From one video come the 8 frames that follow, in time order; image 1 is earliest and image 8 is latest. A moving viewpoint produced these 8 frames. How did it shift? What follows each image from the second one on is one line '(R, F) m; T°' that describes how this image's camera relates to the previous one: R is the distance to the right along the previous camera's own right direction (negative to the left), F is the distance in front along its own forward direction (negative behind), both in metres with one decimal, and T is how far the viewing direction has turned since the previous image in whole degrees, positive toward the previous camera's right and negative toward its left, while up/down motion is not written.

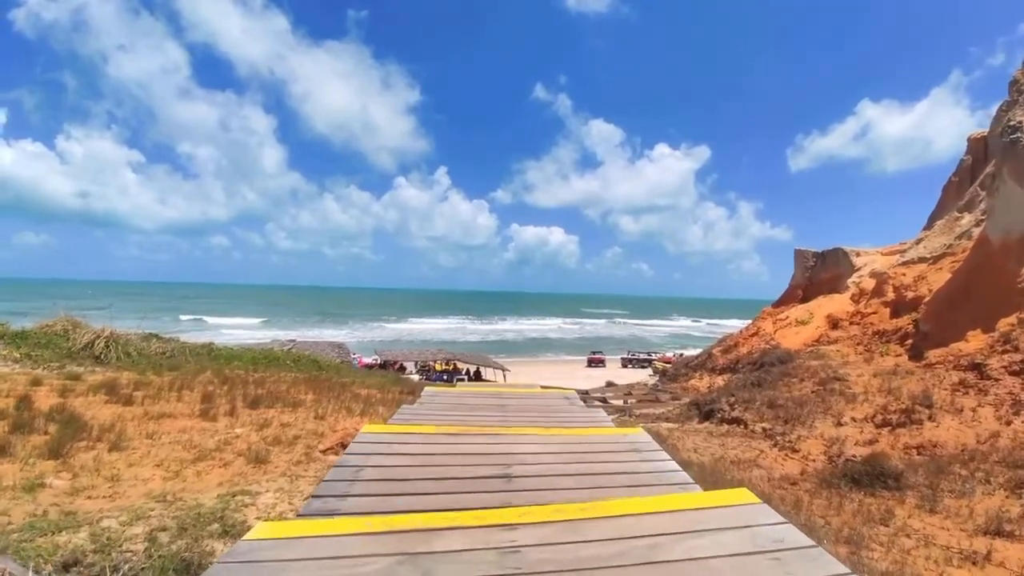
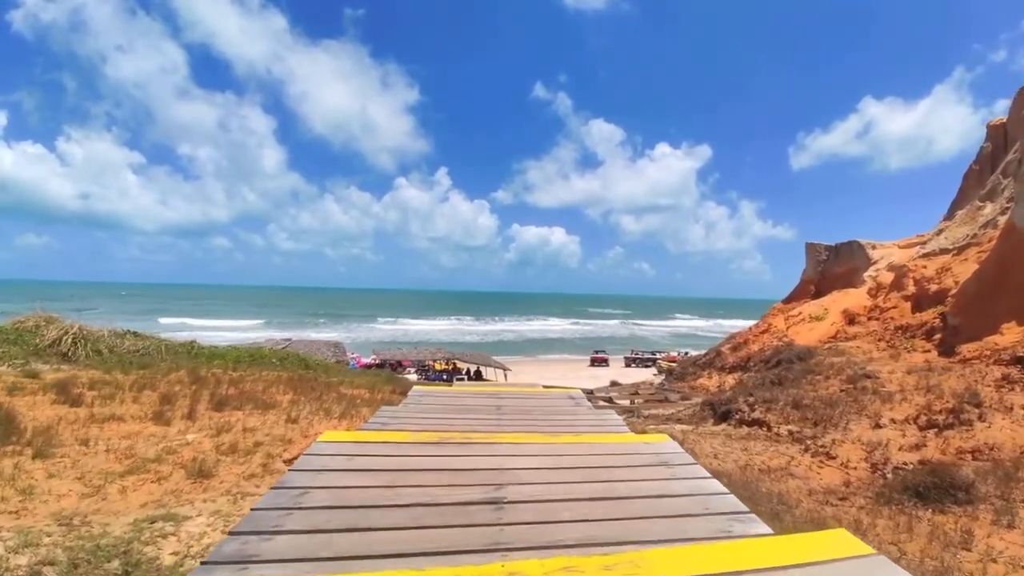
(0.0, +1.0) m; 0°
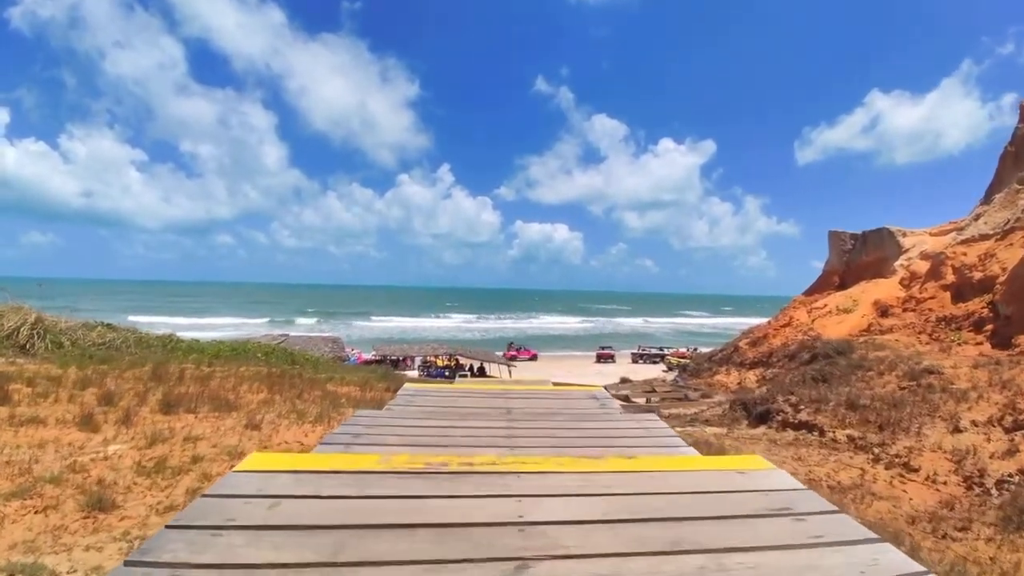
(-0.1, +1.4) m; 0°
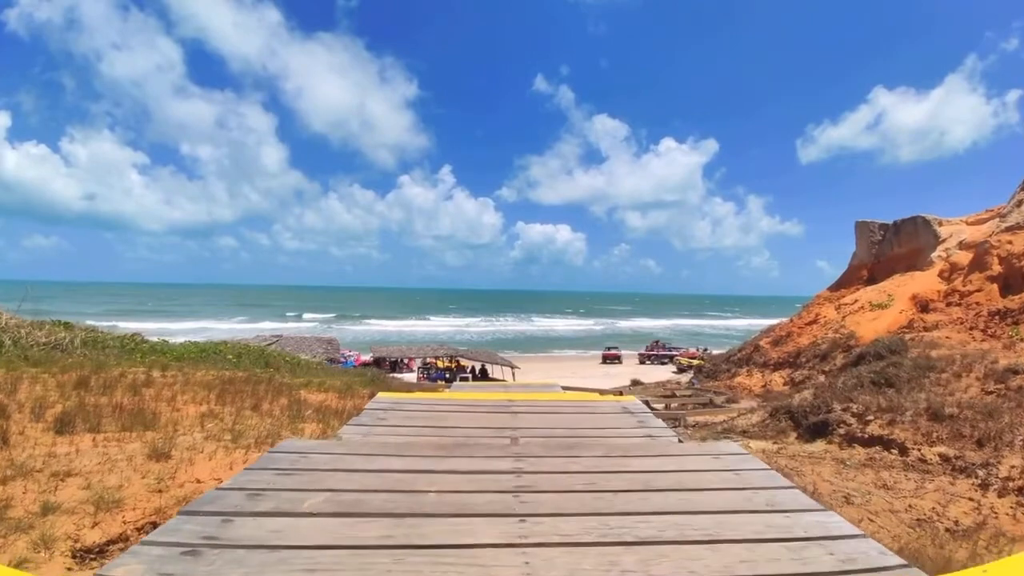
(0.0, +1.6) m; 0°
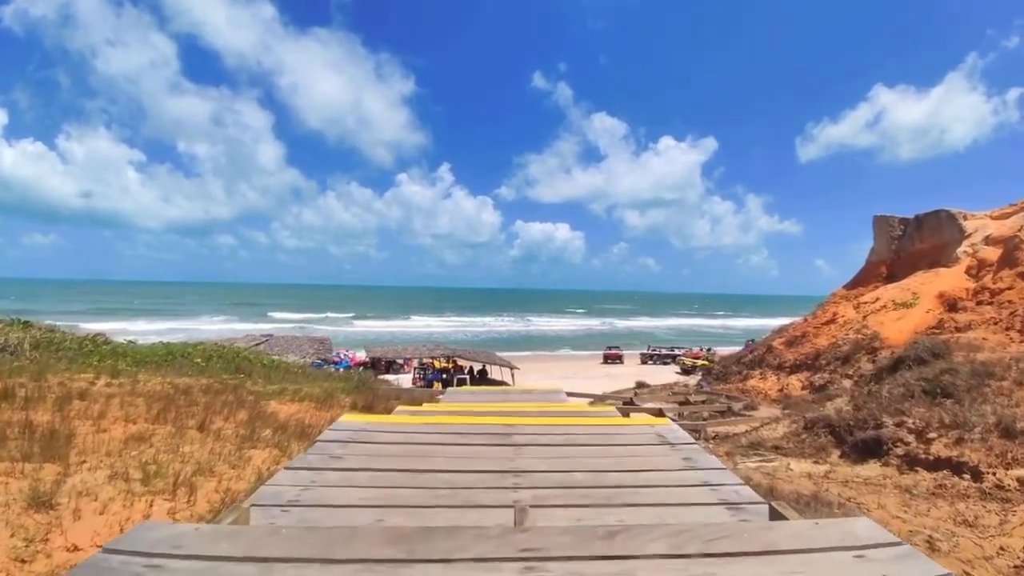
(0.0, +1.1) m; 0°
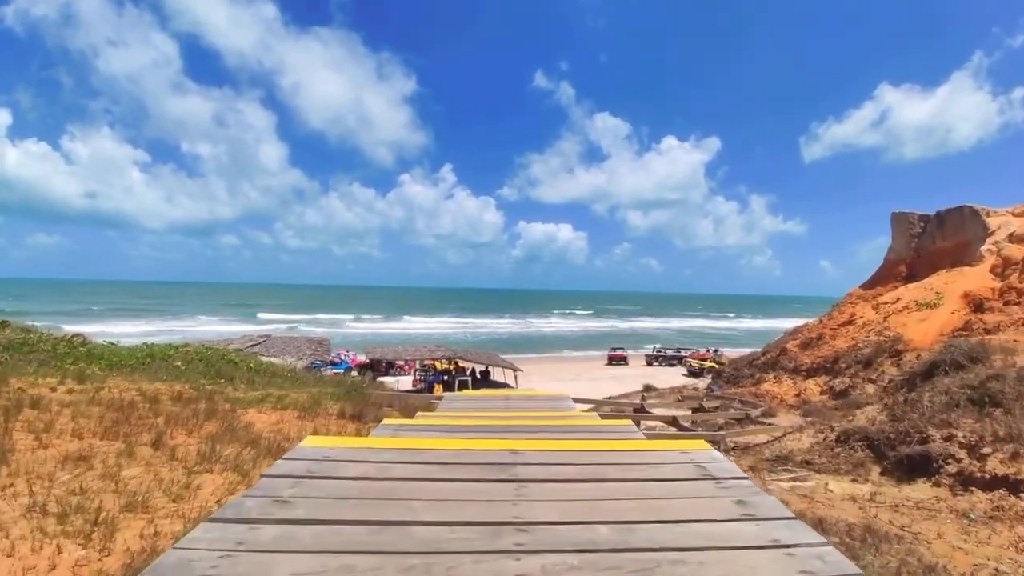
(0.0, +0.7) m; 0°
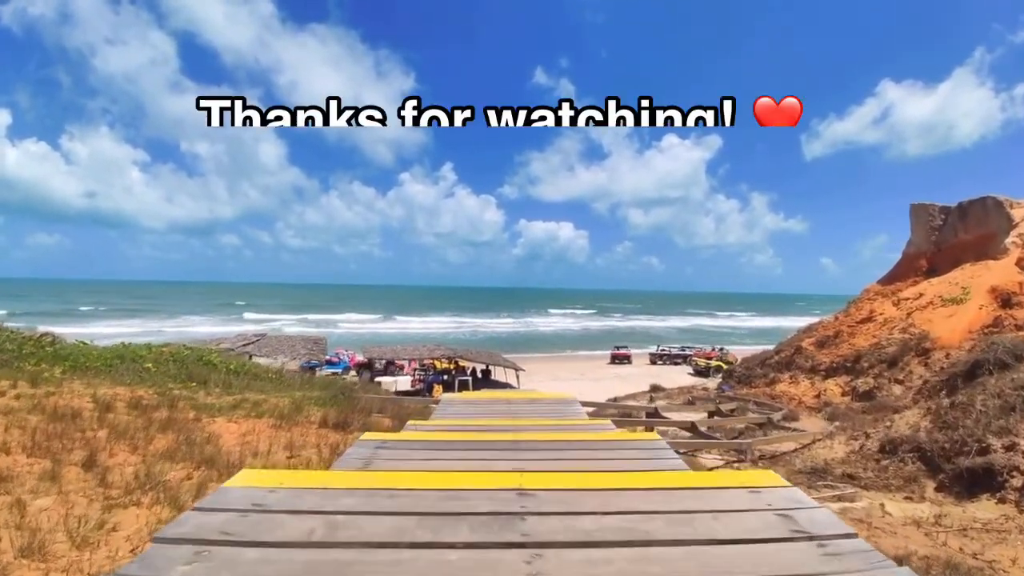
(0.0, +0.9) m; 0°
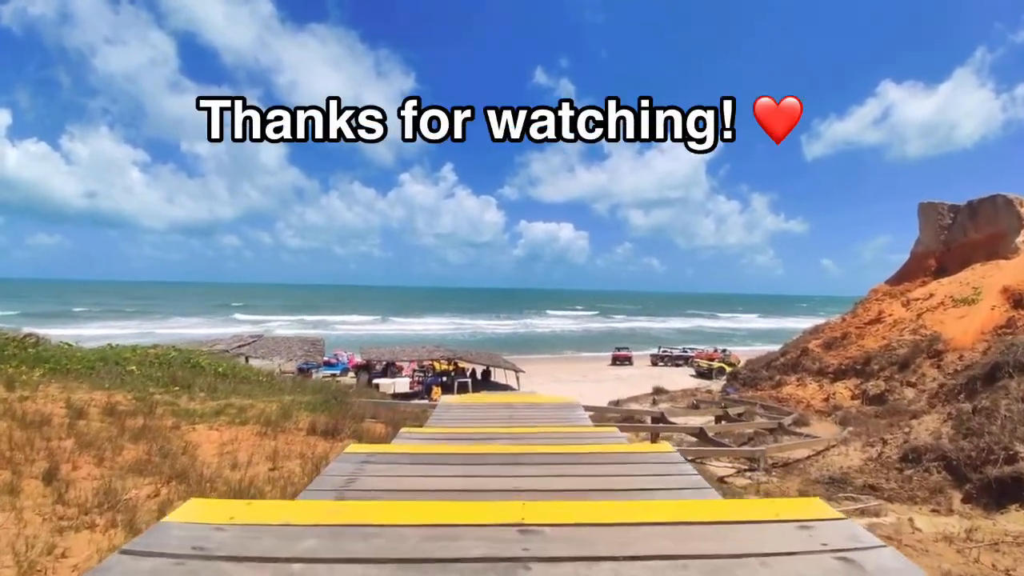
(0.0, +0.4) m; 0°
